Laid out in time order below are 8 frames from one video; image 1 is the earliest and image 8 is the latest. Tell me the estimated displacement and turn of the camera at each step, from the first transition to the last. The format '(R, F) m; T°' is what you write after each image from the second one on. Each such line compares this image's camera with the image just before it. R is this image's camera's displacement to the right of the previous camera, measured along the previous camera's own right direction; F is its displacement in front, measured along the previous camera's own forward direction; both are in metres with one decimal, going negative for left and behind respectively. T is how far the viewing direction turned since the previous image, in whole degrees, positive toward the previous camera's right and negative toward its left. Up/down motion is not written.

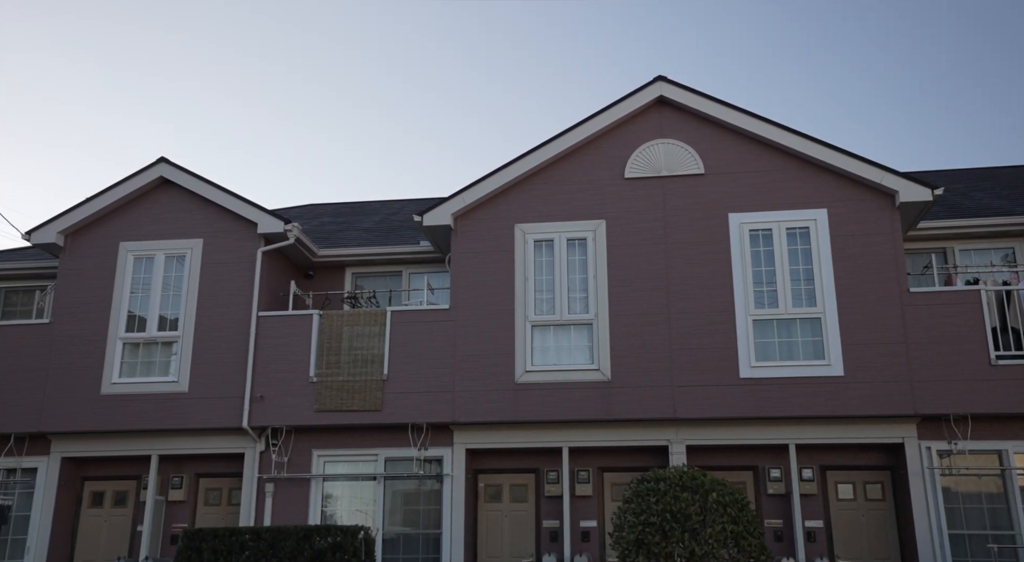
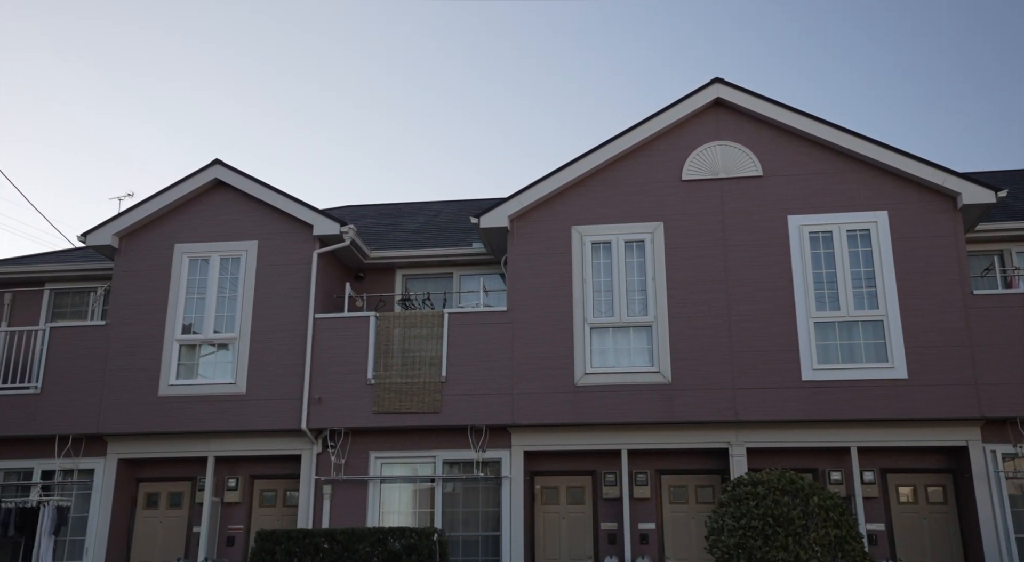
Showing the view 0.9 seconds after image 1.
(-0.7, 0.0) m; 0°
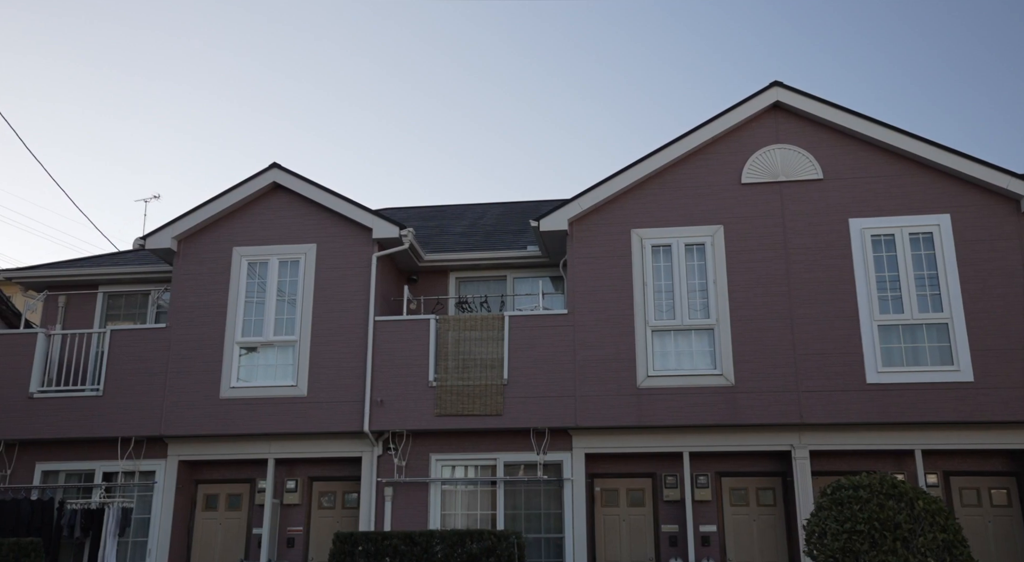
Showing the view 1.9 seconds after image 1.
(-0.8, -0.1) m; 0°
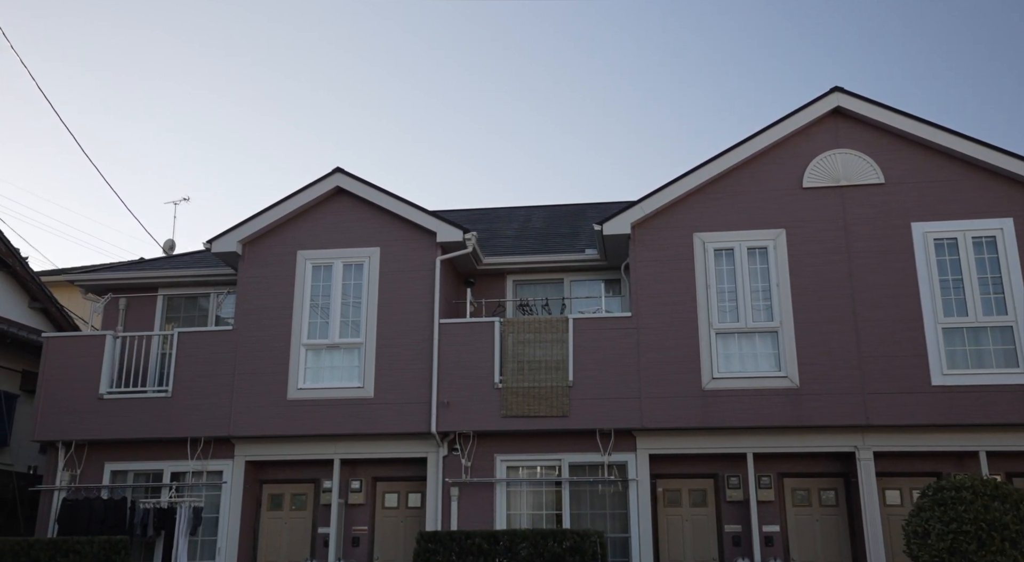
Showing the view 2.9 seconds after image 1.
(-0.8, -0.2) m; 0°
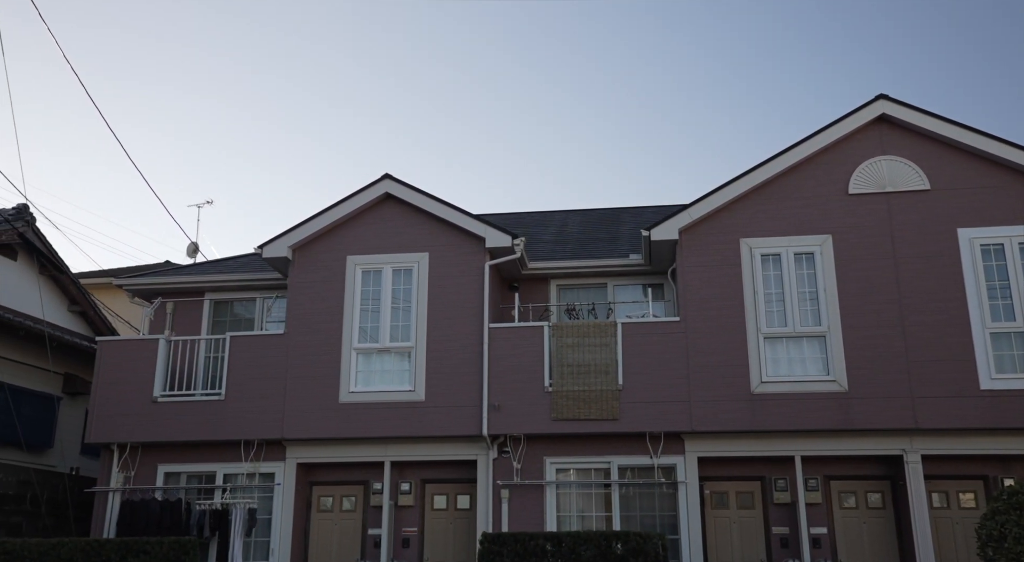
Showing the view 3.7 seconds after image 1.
(-0.6, -0.2) m; 0°
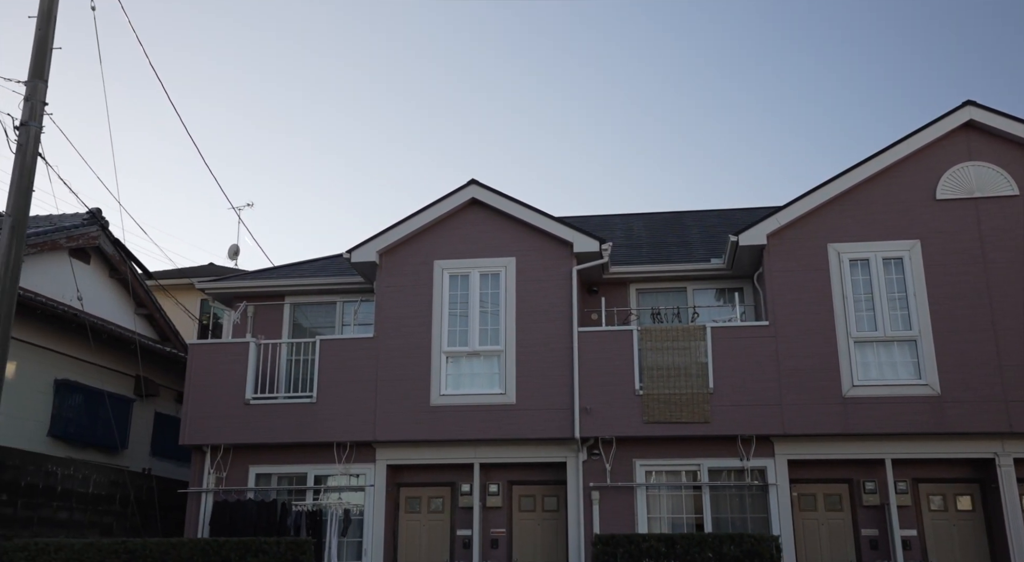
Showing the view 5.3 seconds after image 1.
(-1.2, -0.2) m; -1°
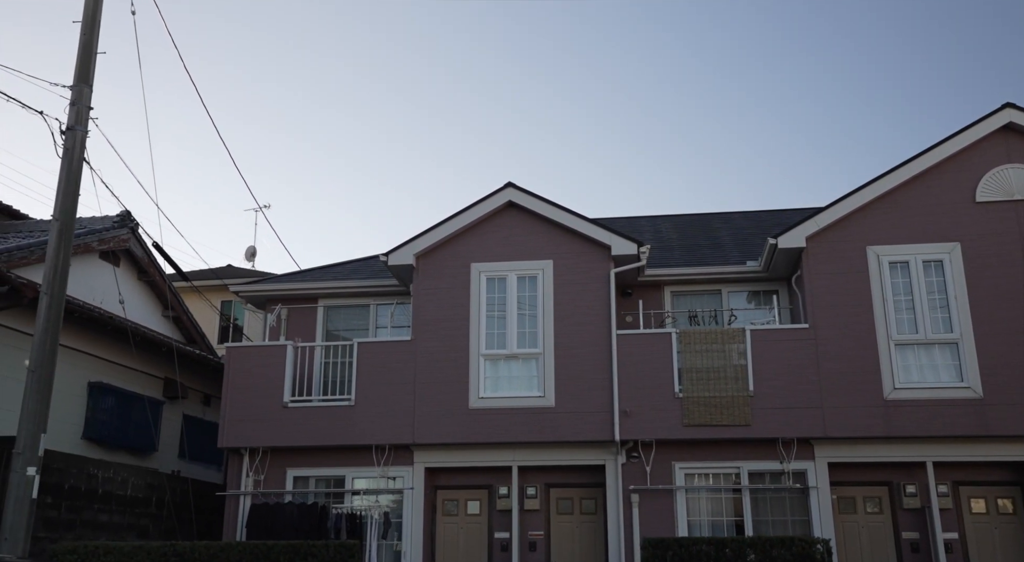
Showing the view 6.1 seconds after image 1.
(-0.5, 0.0) m; 0°
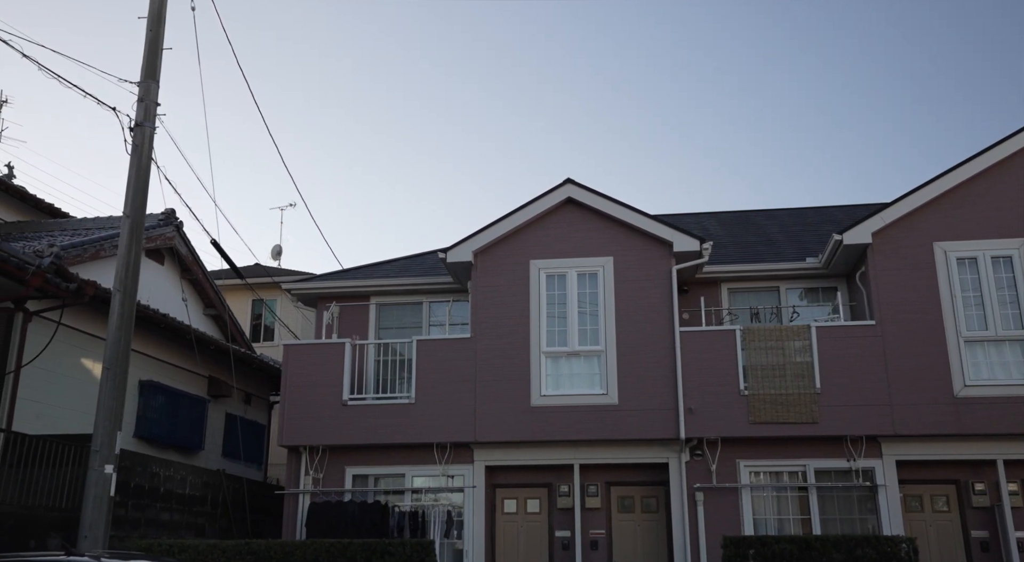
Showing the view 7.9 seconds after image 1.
(-0.9, +0.1) m; 0°
